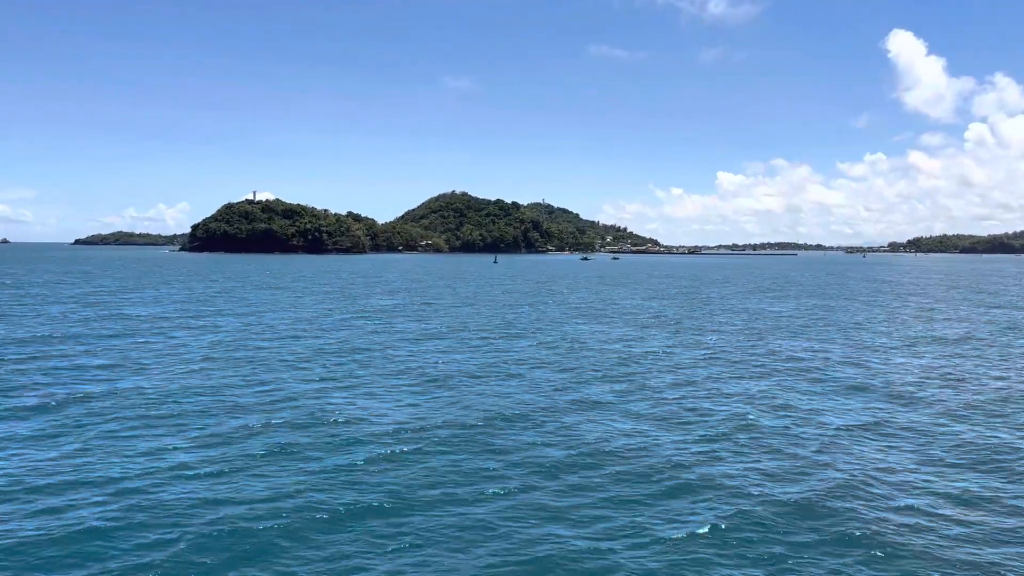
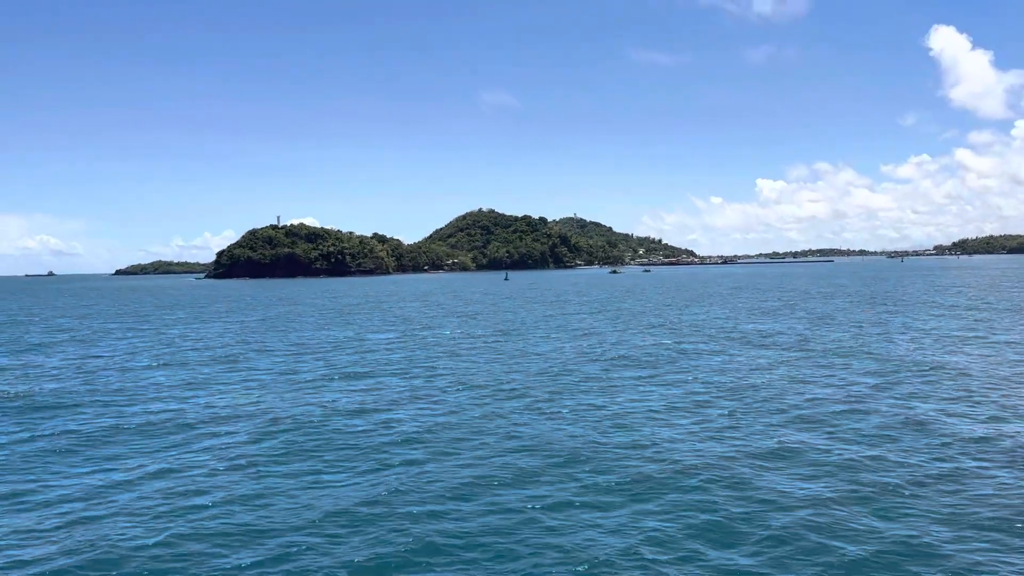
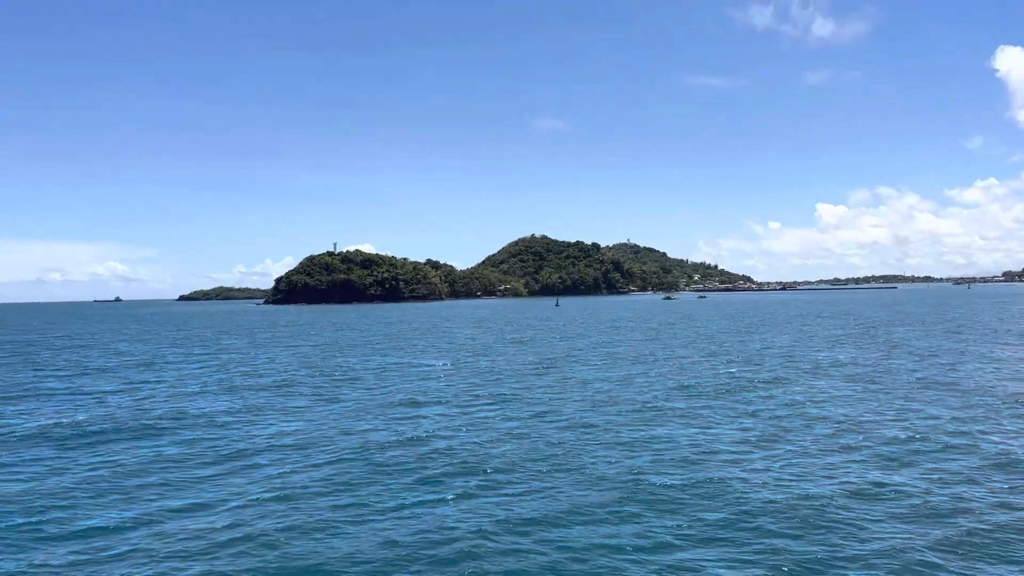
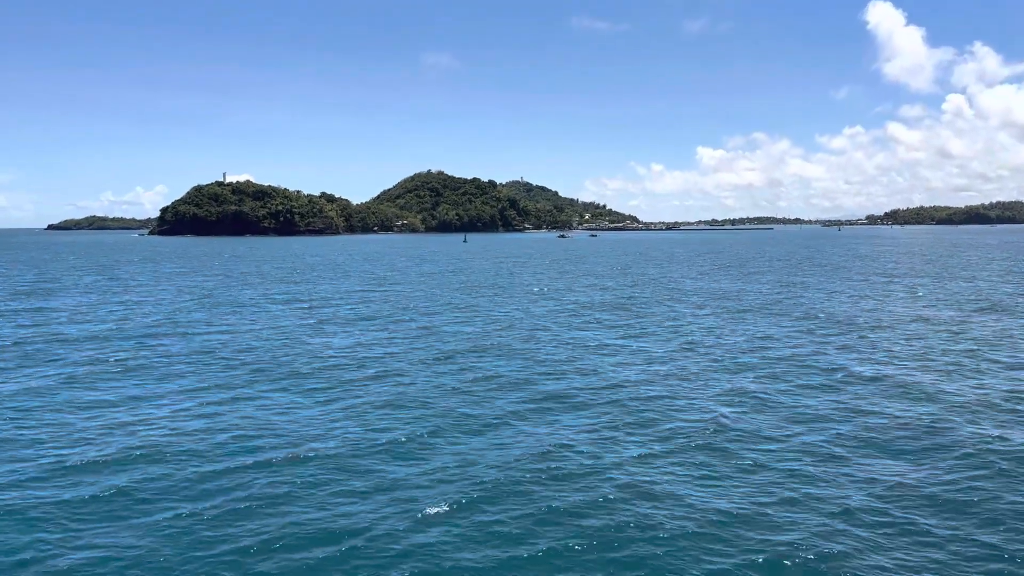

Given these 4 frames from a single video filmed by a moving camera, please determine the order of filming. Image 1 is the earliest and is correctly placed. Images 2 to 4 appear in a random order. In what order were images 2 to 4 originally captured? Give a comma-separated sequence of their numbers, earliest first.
4, 2, 3
